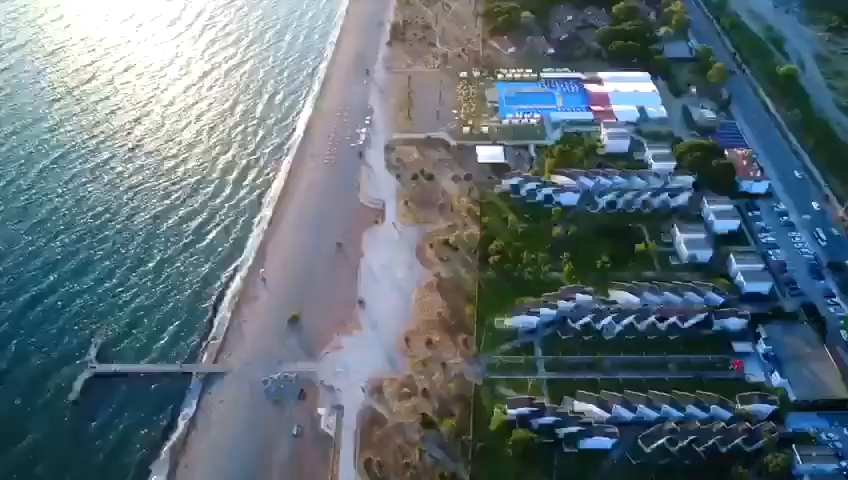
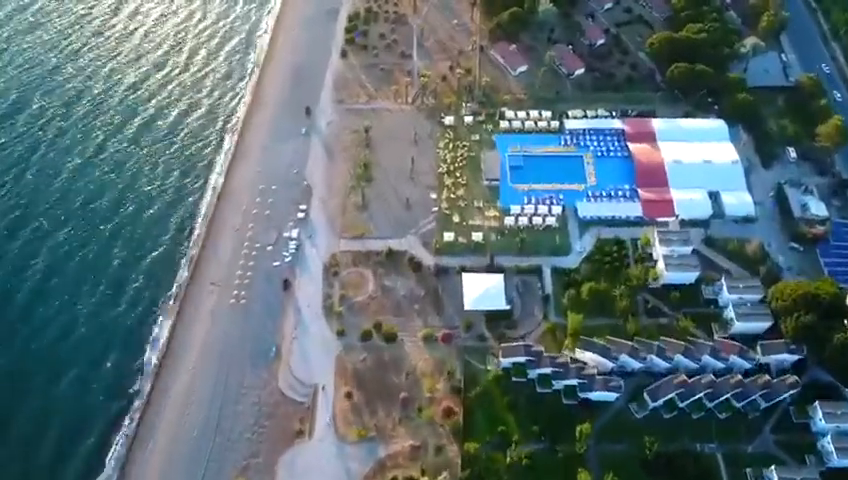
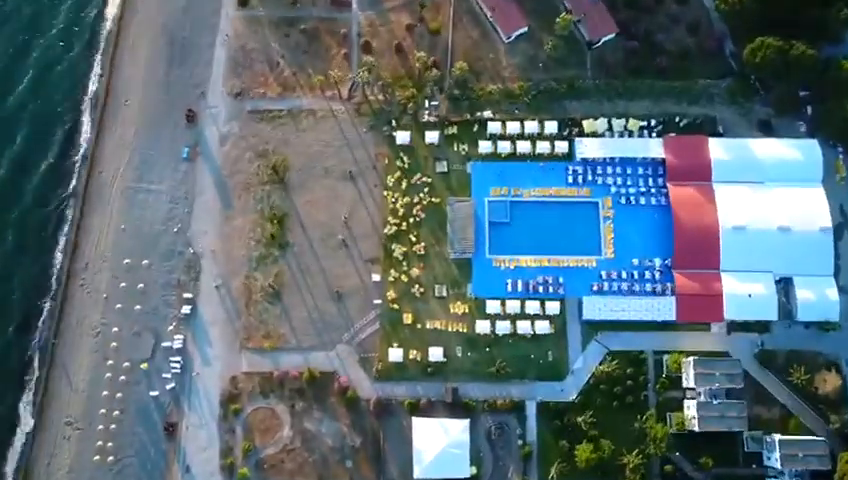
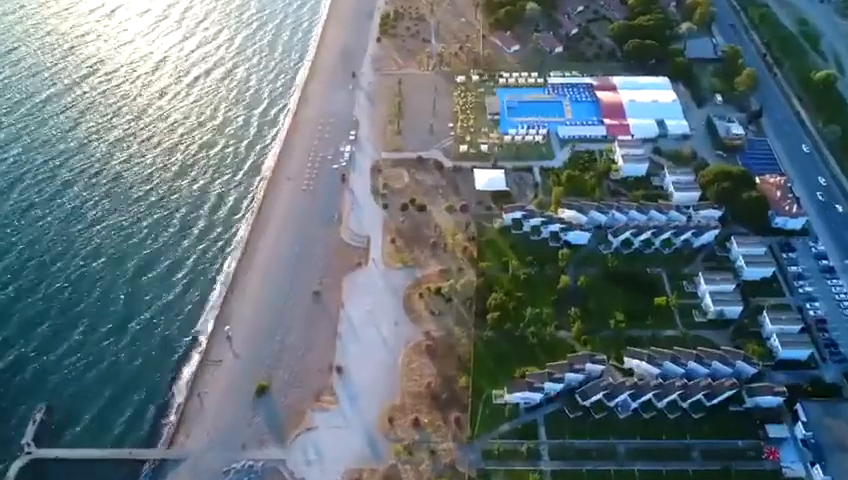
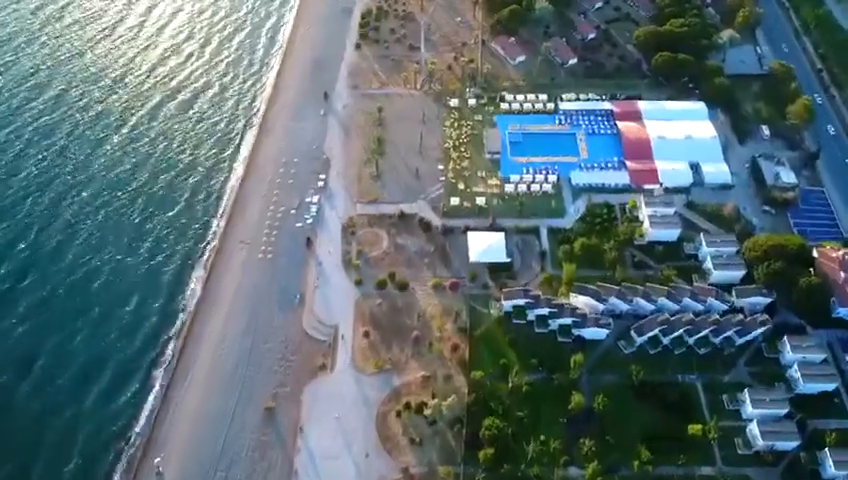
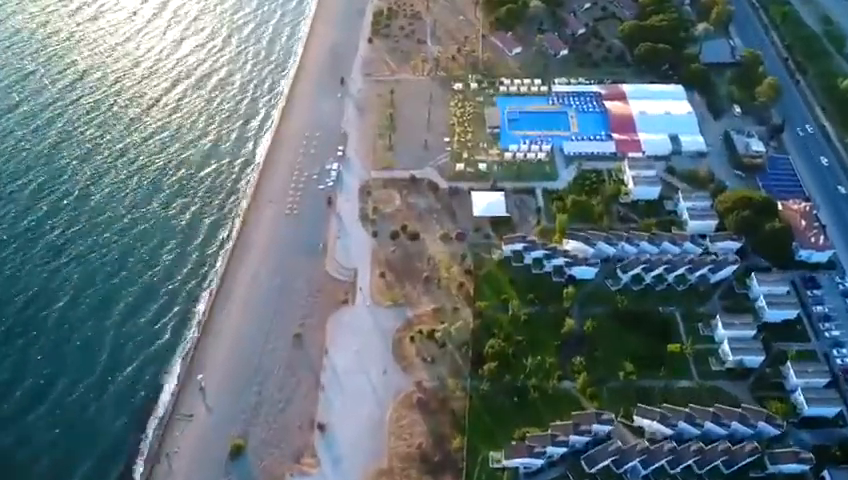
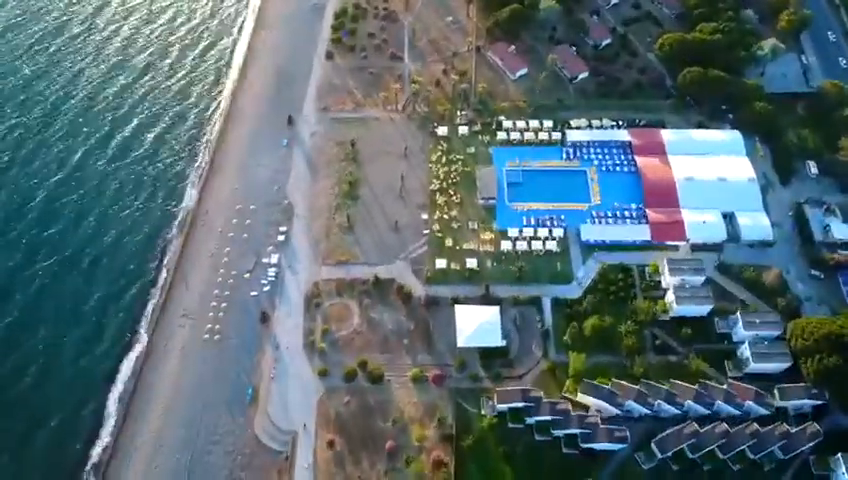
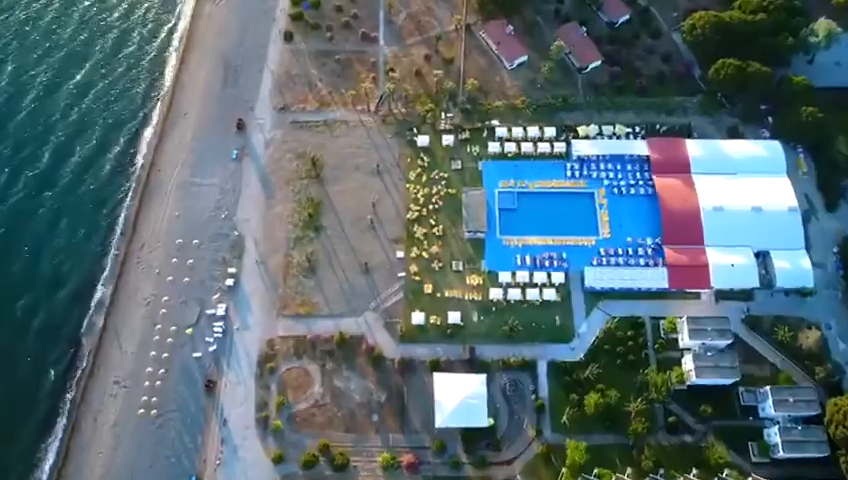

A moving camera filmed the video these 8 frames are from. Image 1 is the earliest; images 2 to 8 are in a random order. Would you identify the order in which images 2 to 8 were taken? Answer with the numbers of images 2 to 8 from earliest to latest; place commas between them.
4, 6, 5, 2, 7, 8, 3
